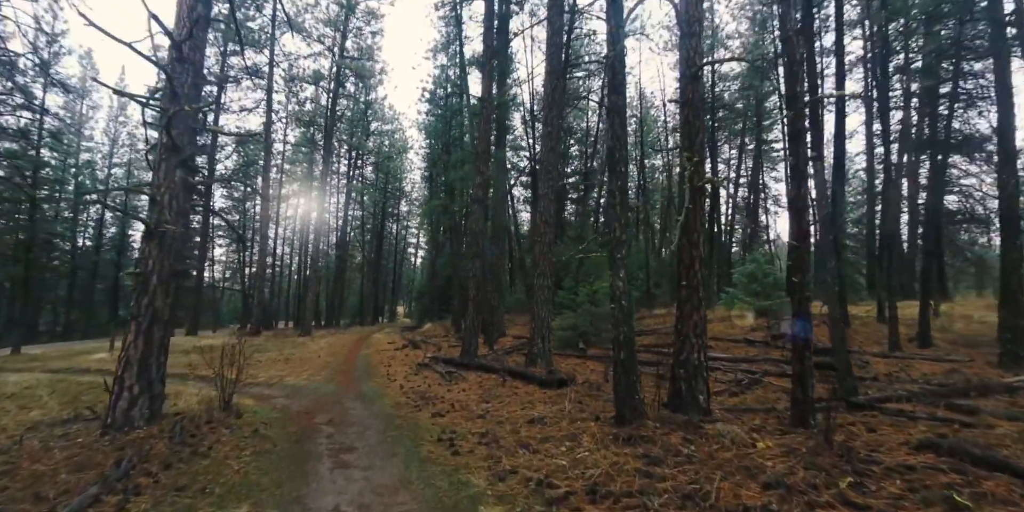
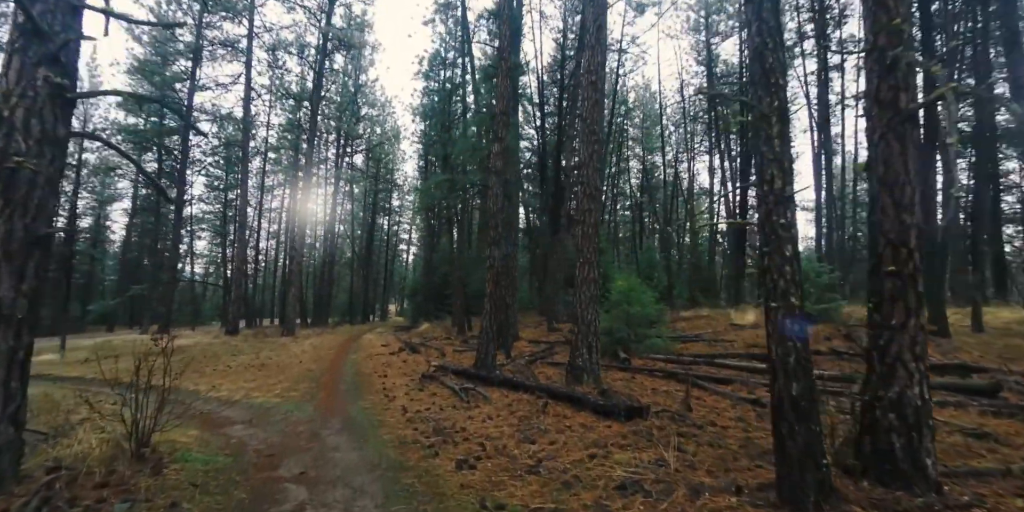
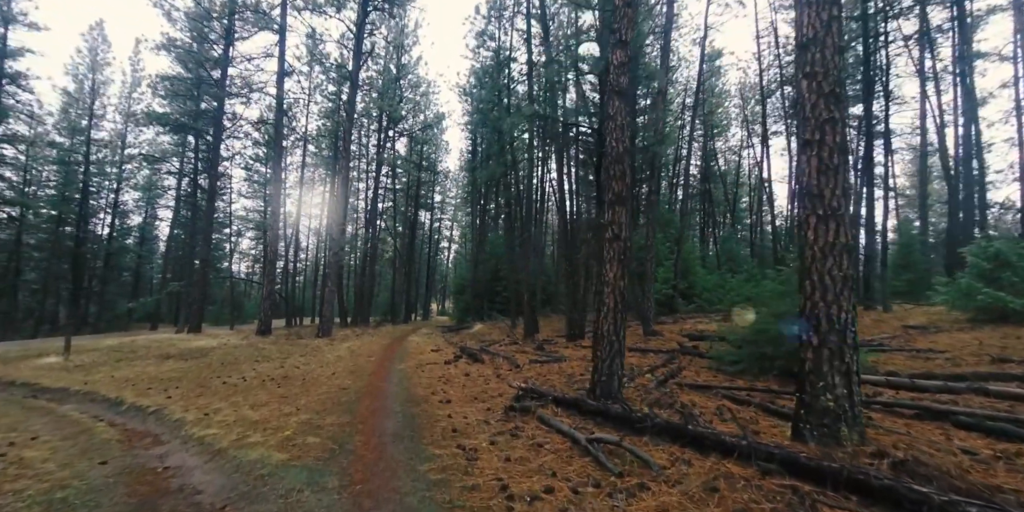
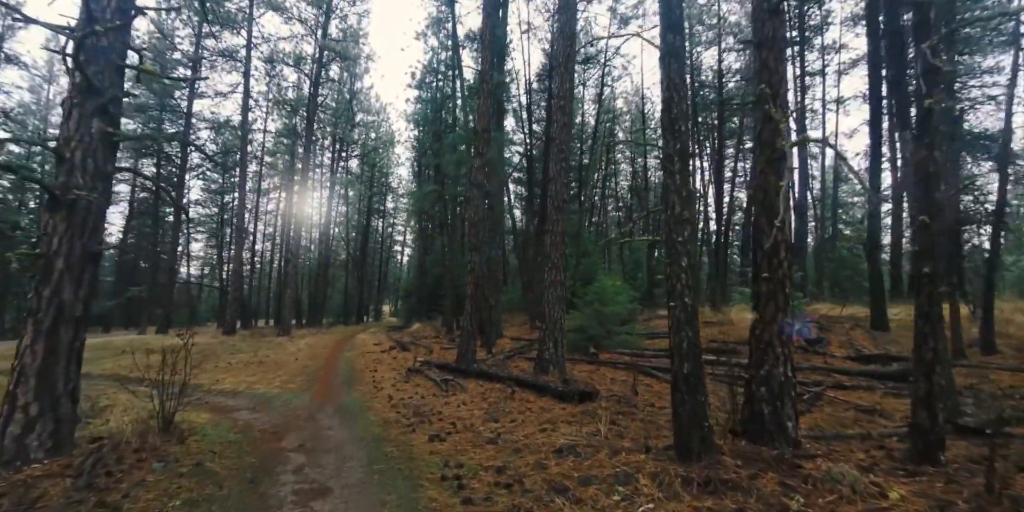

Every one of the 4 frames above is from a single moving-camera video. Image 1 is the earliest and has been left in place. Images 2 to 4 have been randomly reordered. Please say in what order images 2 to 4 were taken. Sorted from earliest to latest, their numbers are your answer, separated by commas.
4, 2, 3
